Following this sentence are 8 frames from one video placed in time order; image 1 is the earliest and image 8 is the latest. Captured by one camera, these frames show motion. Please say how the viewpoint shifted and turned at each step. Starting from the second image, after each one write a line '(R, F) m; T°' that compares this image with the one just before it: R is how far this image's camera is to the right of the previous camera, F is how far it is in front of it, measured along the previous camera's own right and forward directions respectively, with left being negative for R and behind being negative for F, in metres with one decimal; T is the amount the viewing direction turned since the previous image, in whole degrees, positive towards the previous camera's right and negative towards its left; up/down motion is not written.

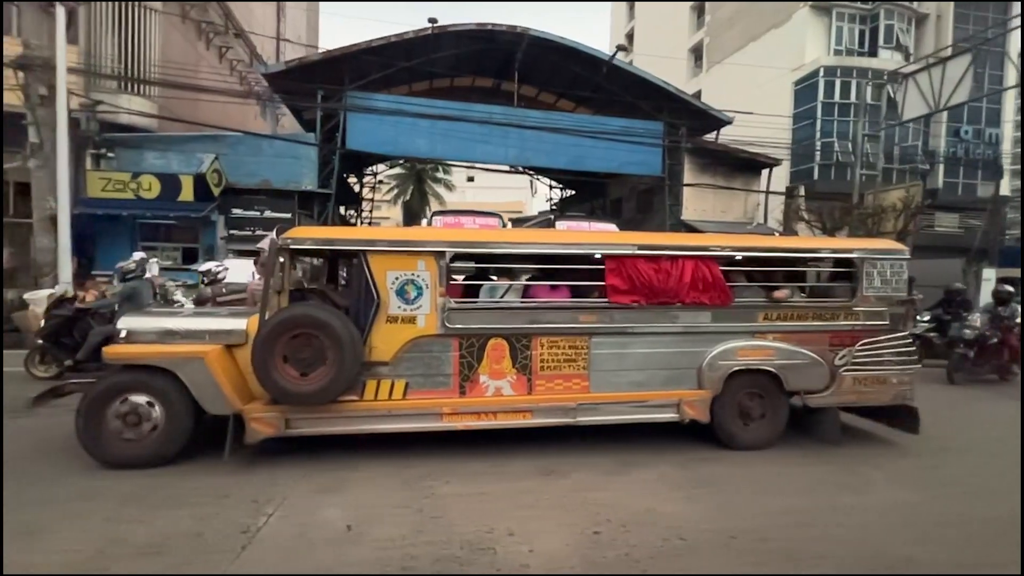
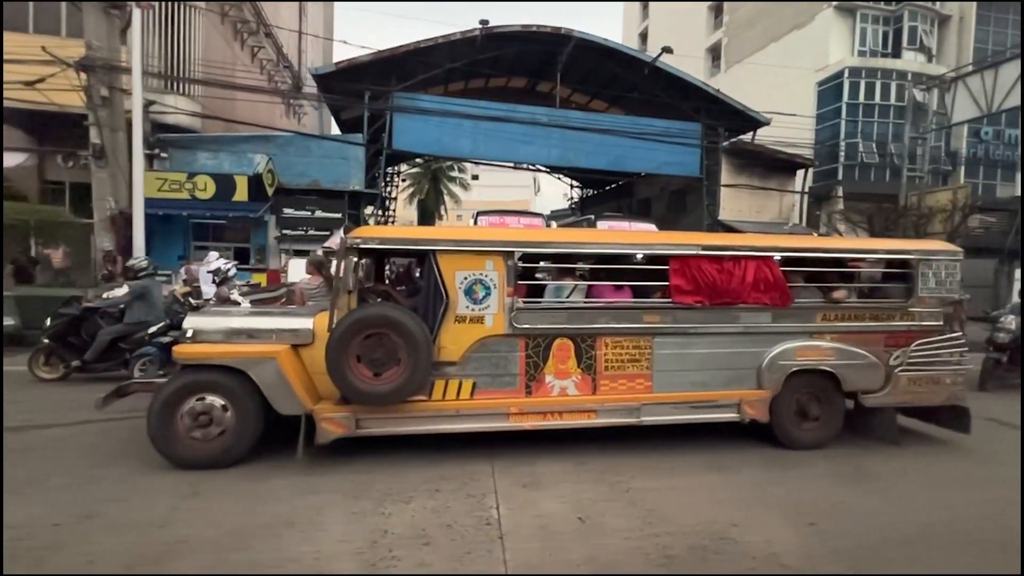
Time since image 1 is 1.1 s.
(-0.7, 0.0) m; 0°
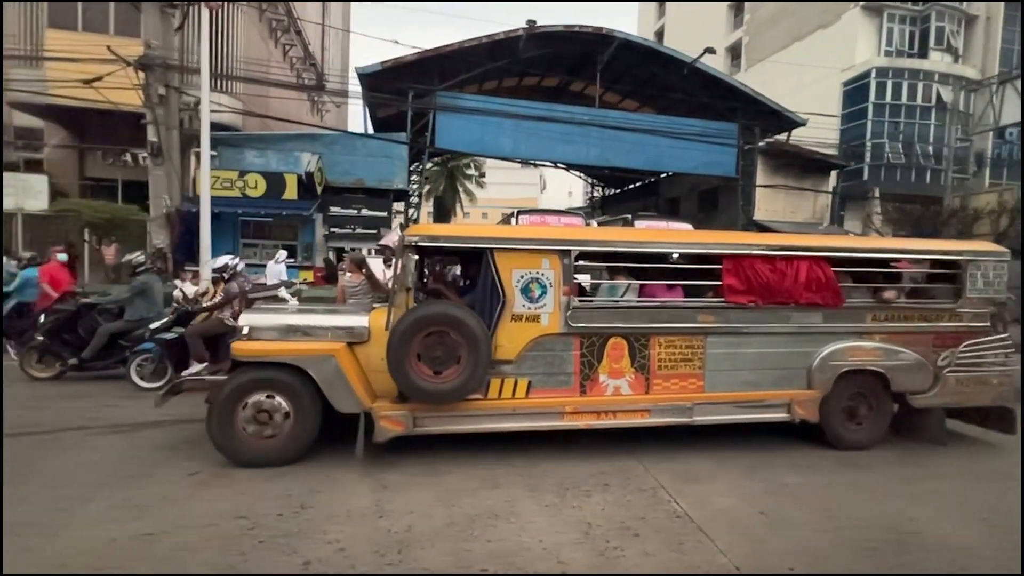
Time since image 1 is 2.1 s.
(-0.6, 0.0) m; 0°
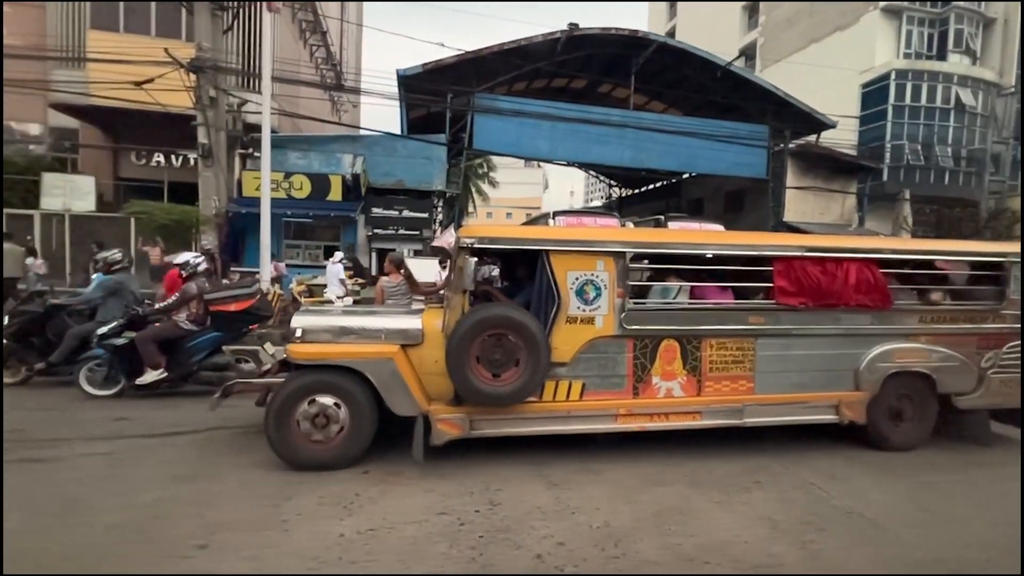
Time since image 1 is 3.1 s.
(-0.6, 0.0) m; 0°
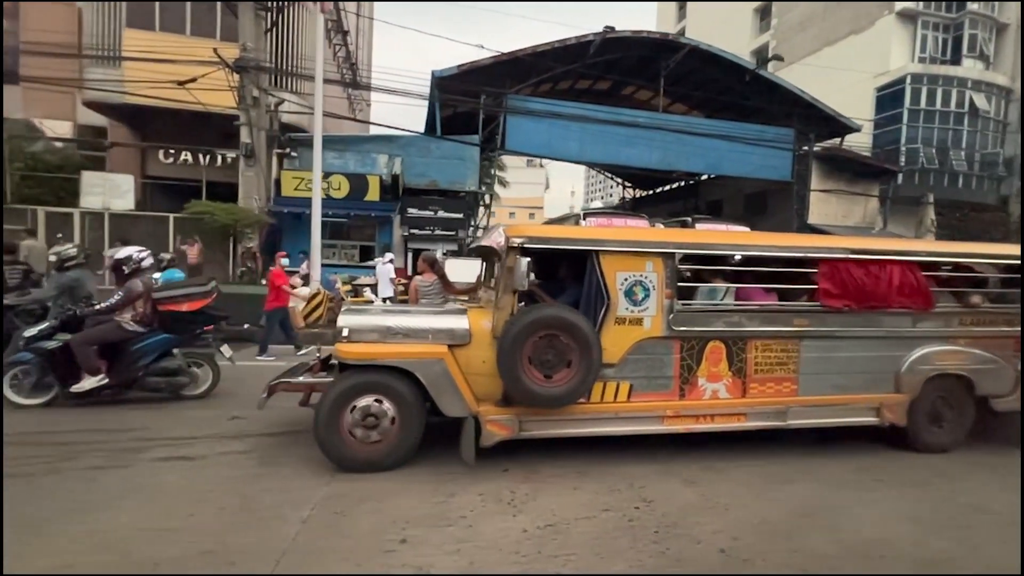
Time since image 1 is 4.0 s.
(-0.5, 0.0) m; 0°
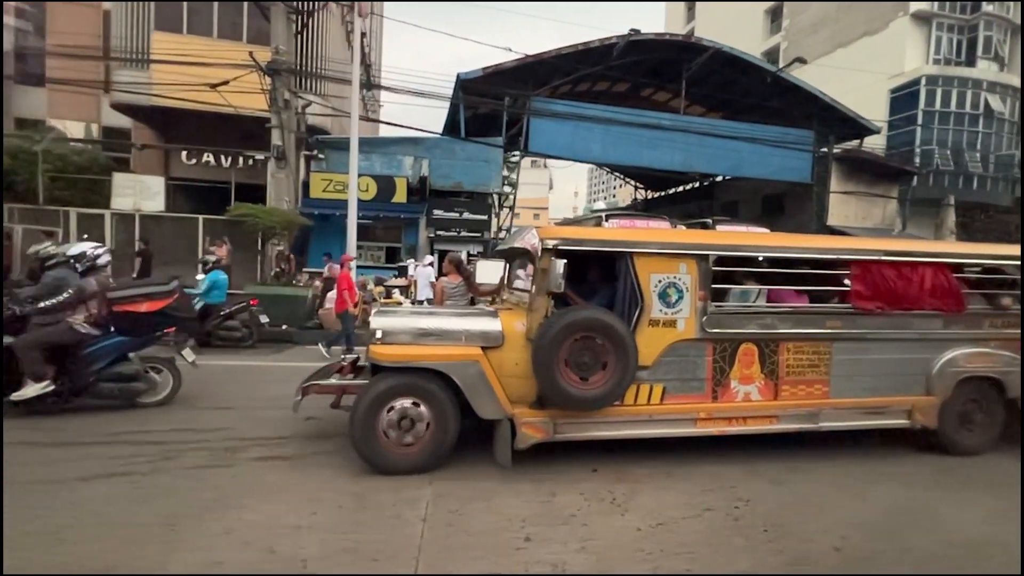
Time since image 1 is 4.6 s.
(-0.3, 0.0) m; 0°
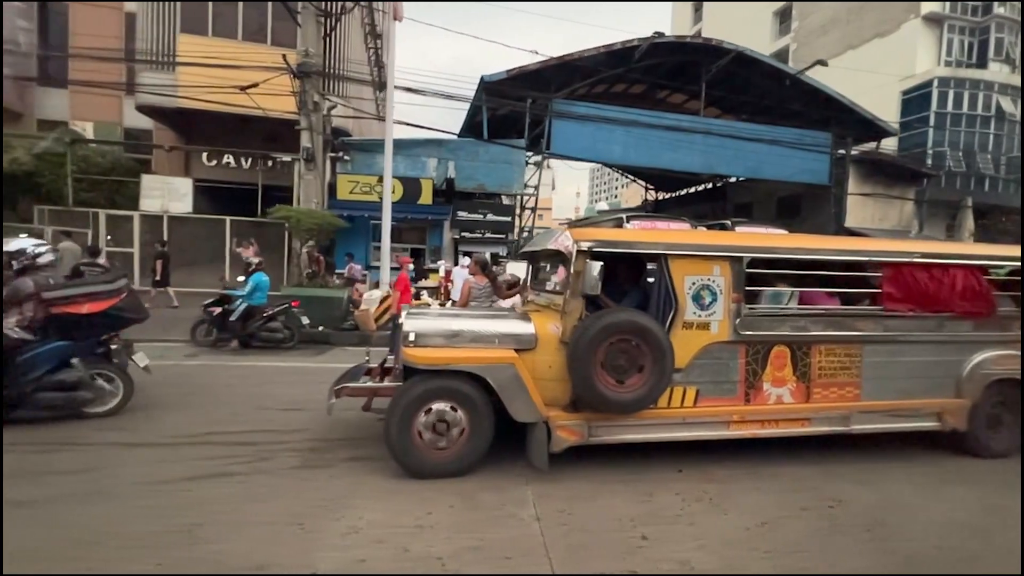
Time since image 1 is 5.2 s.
(-0.4, 0.0) m; 0°
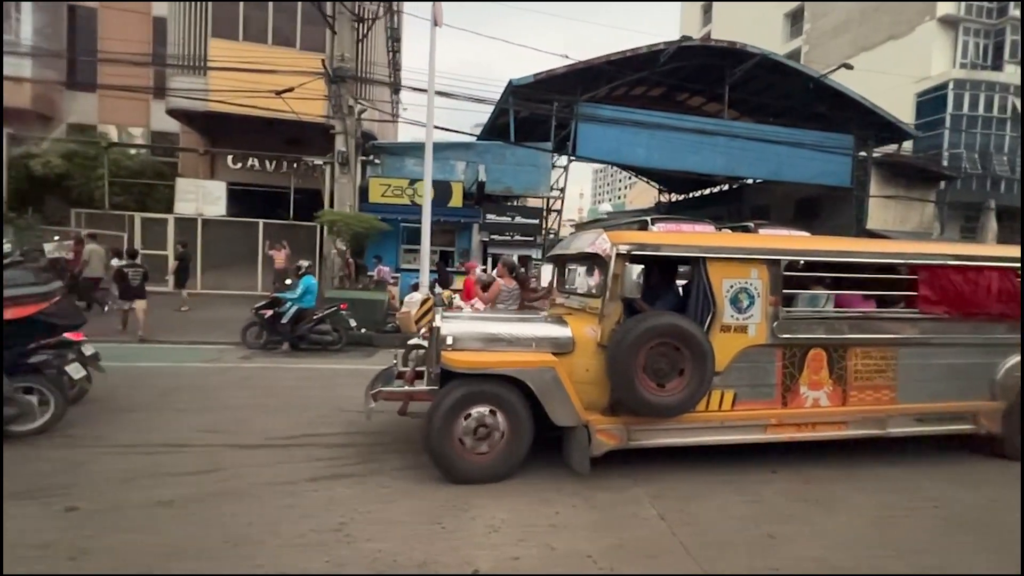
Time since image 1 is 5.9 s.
(-0.4, 0.0) m; 0°
